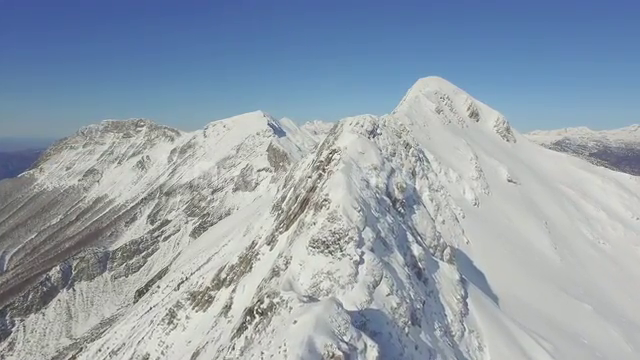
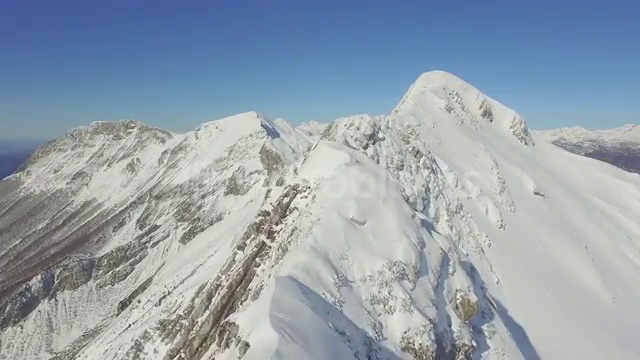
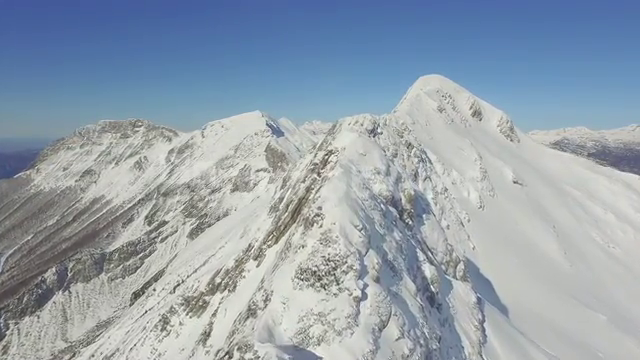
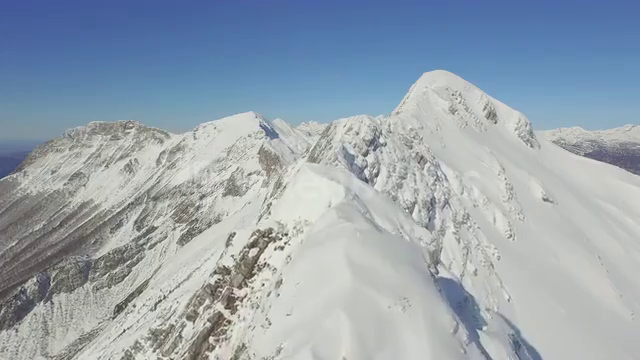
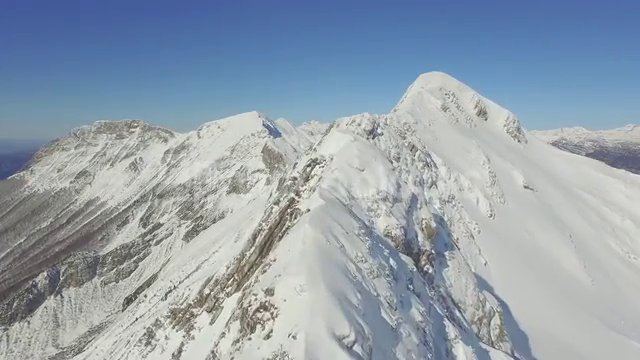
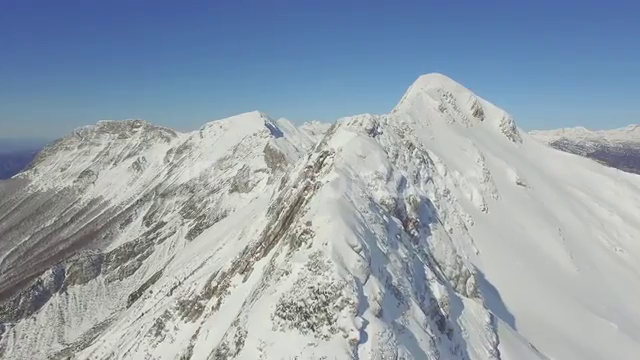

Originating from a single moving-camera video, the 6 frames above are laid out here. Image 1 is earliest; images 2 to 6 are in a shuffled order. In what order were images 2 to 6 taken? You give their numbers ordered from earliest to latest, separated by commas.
3, 6, 5, 2, 4
